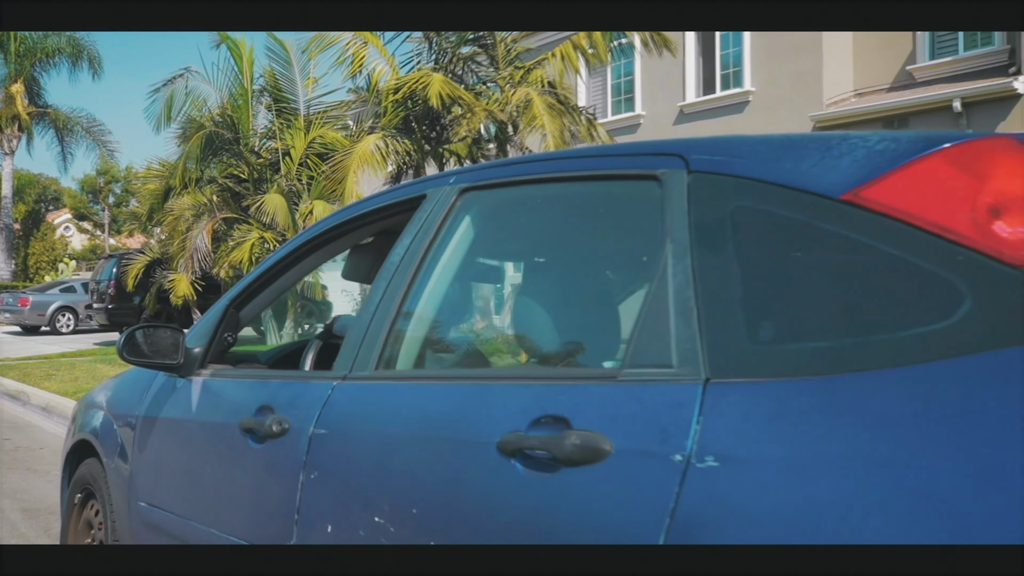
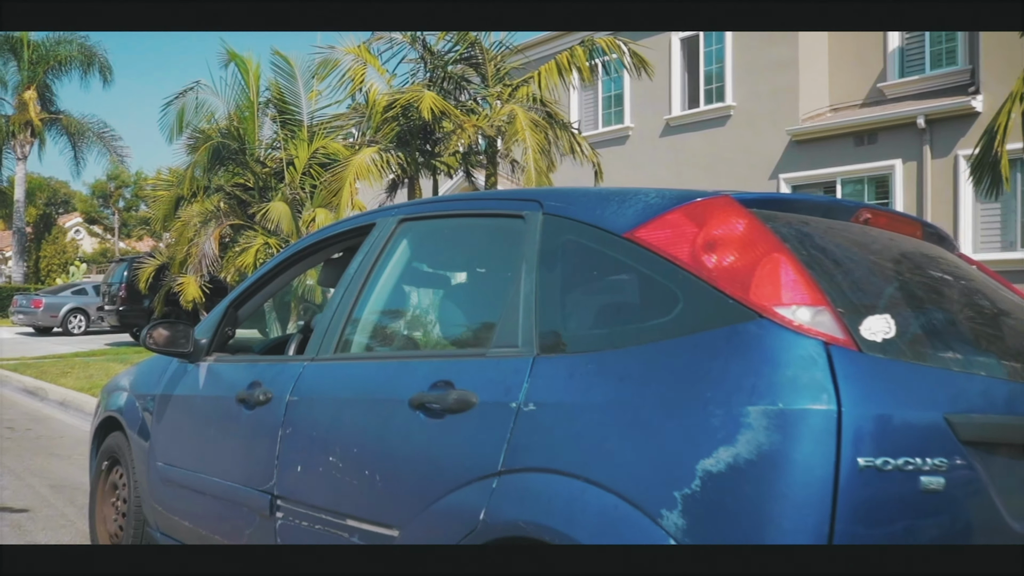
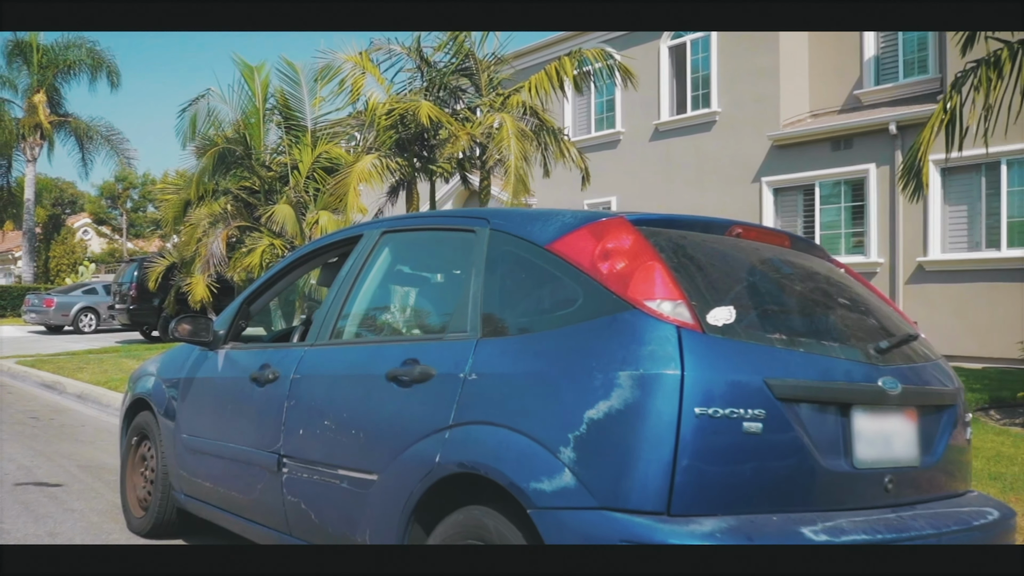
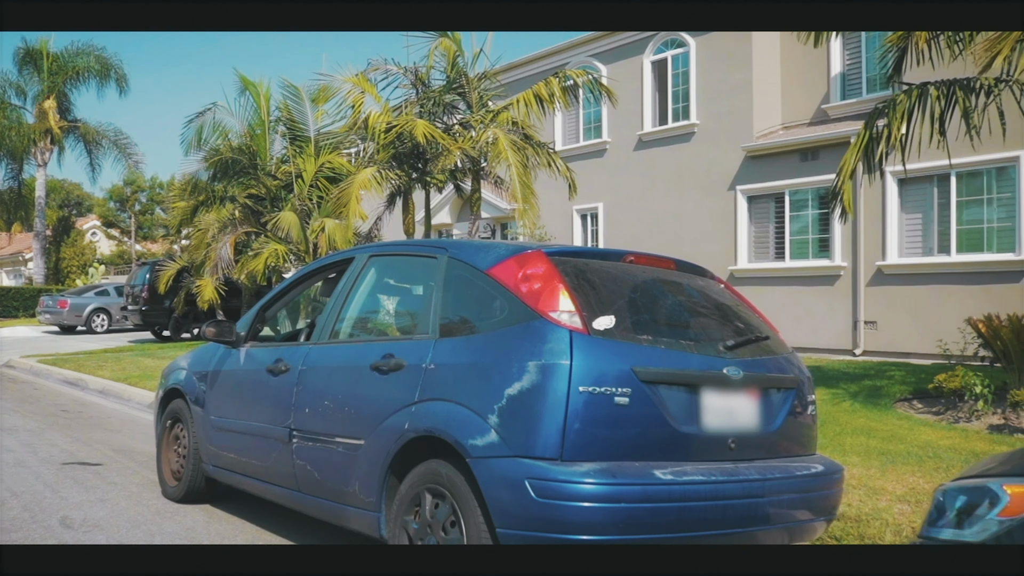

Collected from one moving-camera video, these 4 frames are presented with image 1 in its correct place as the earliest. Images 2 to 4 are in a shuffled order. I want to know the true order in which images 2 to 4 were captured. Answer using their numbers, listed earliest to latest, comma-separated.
2, 3, 4
